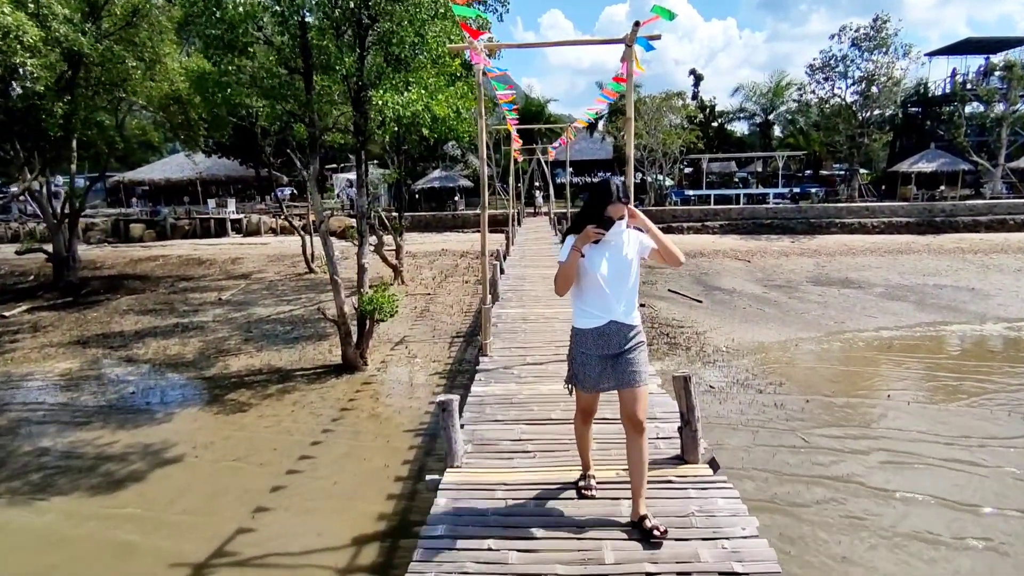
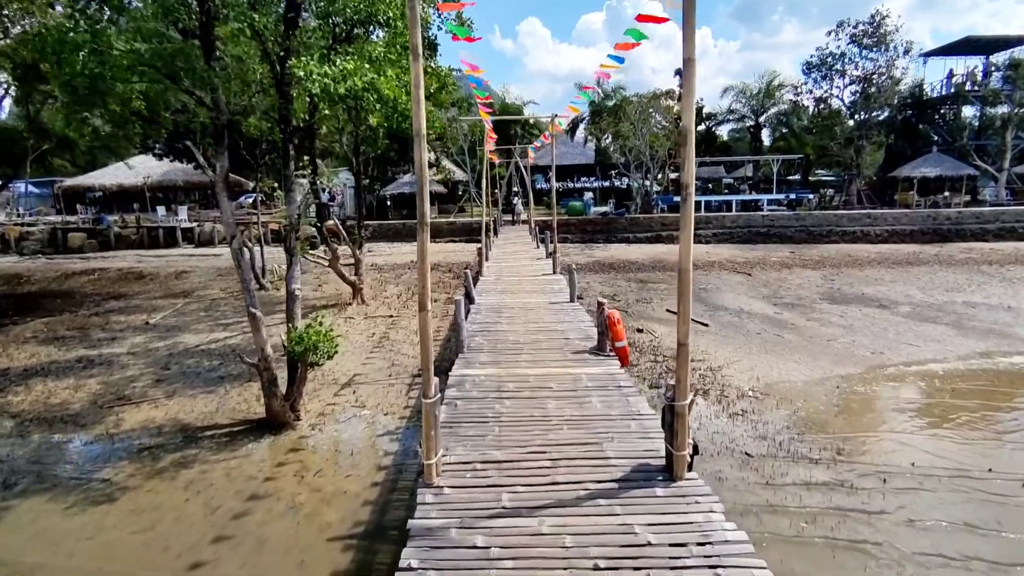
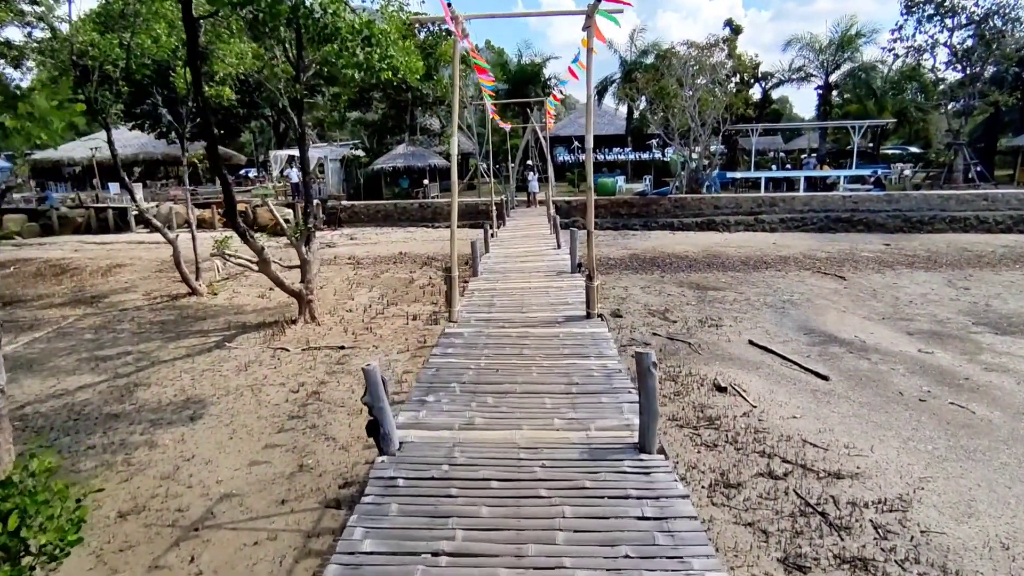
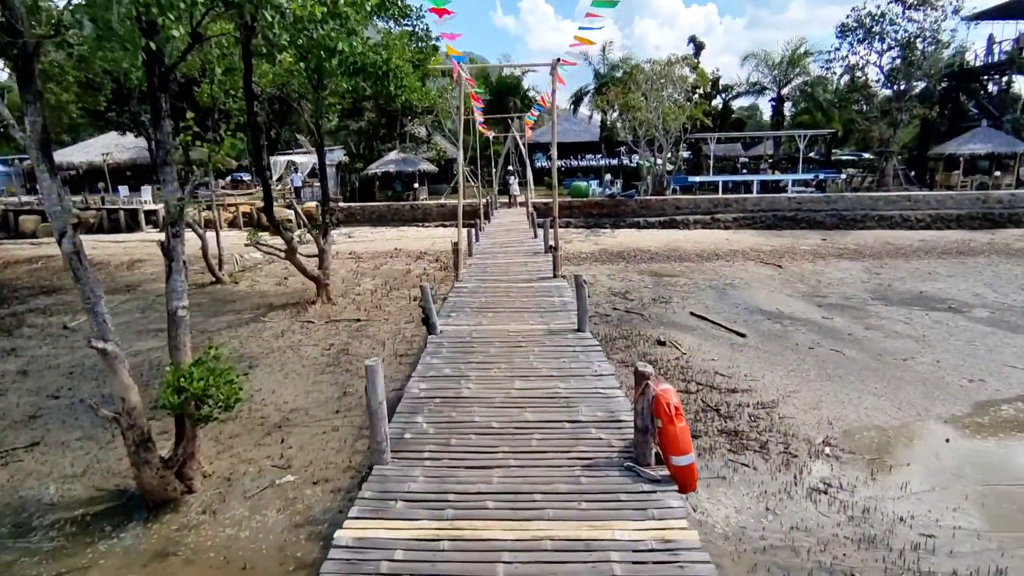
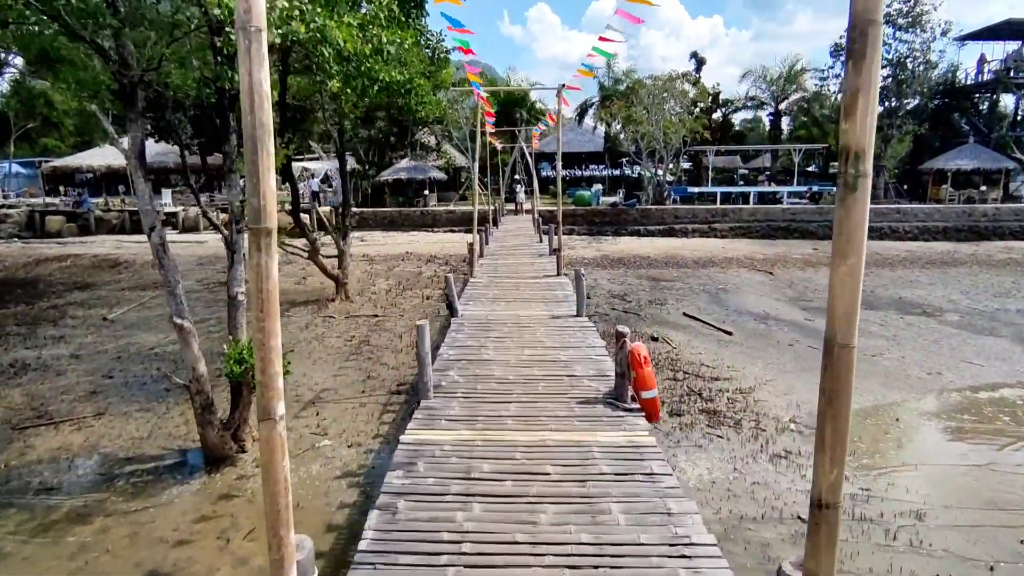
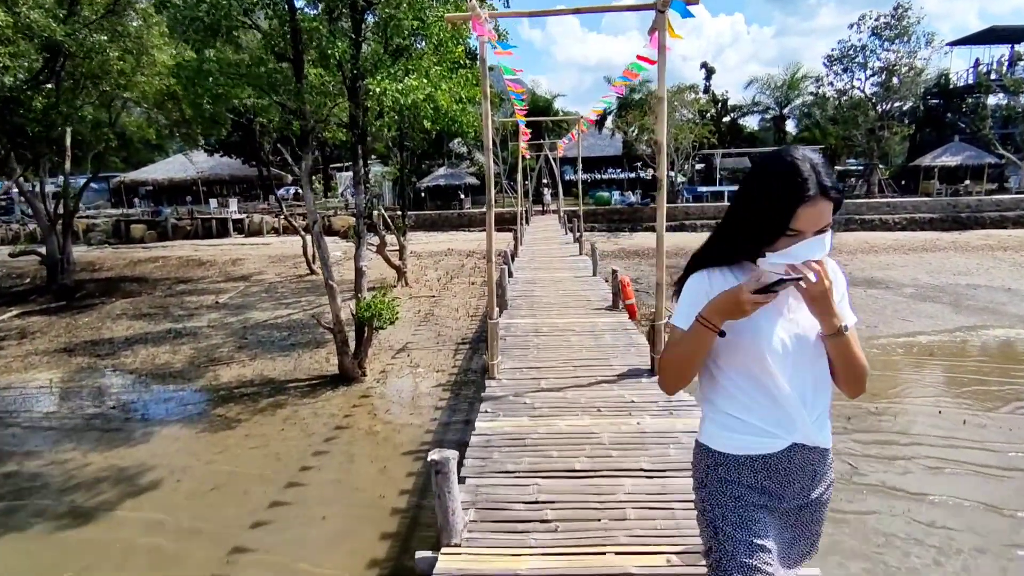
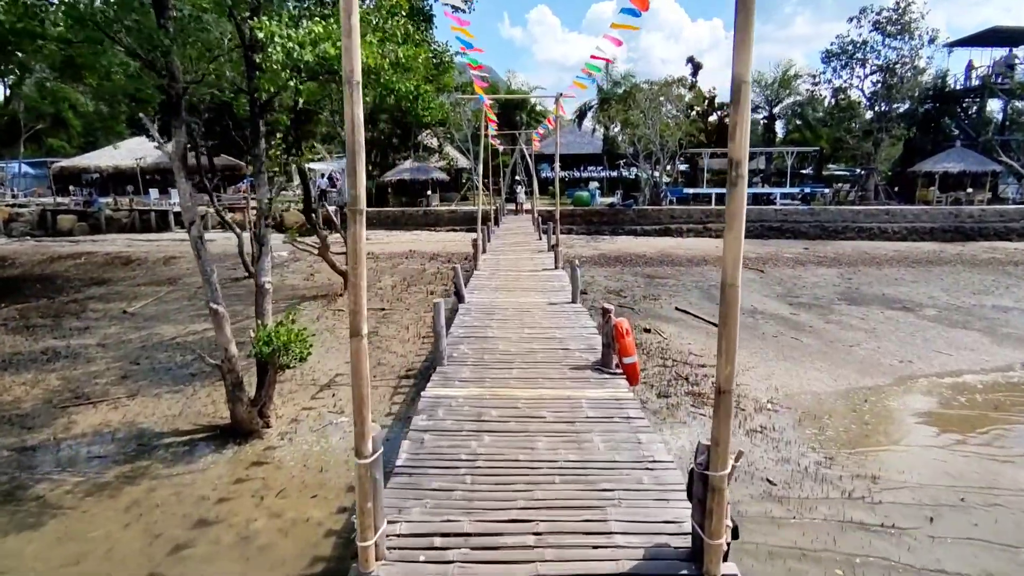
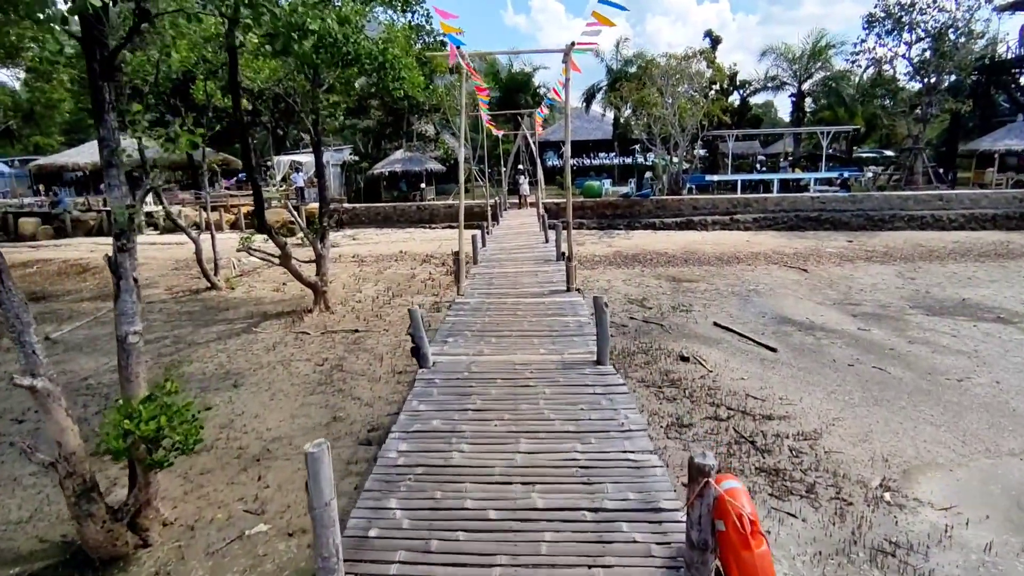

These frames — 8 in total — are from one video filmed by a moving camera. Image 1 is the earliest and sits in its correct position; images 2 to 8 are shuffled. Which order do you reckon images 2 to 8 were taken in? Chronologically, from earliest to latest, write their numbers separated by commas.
6, 2, 7, 5, 4, 8, 3
